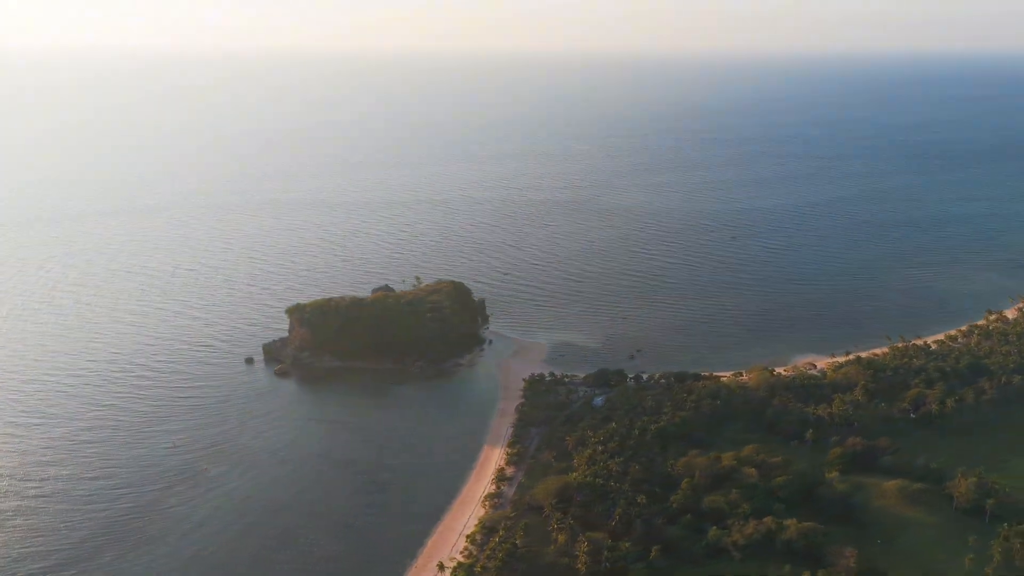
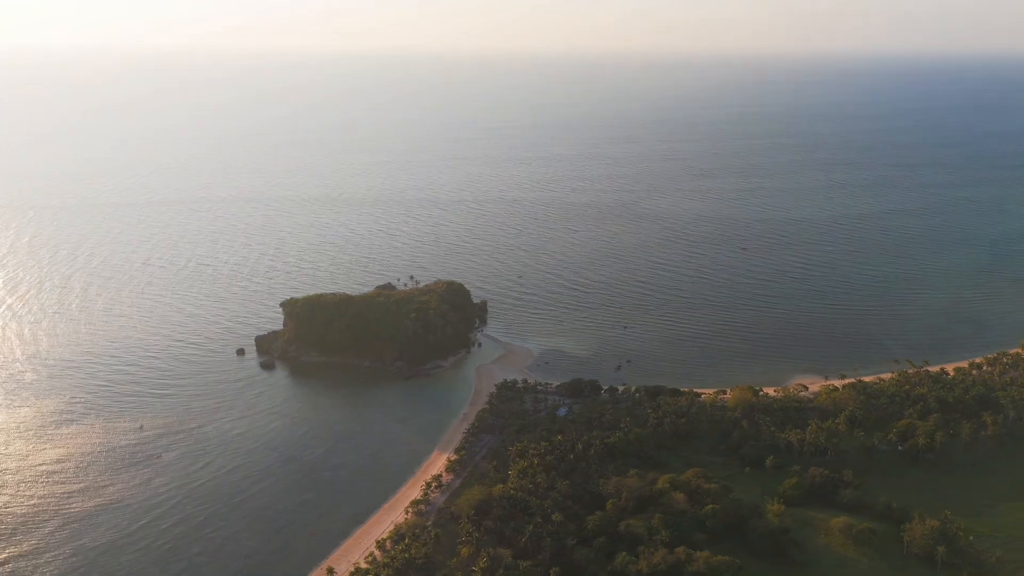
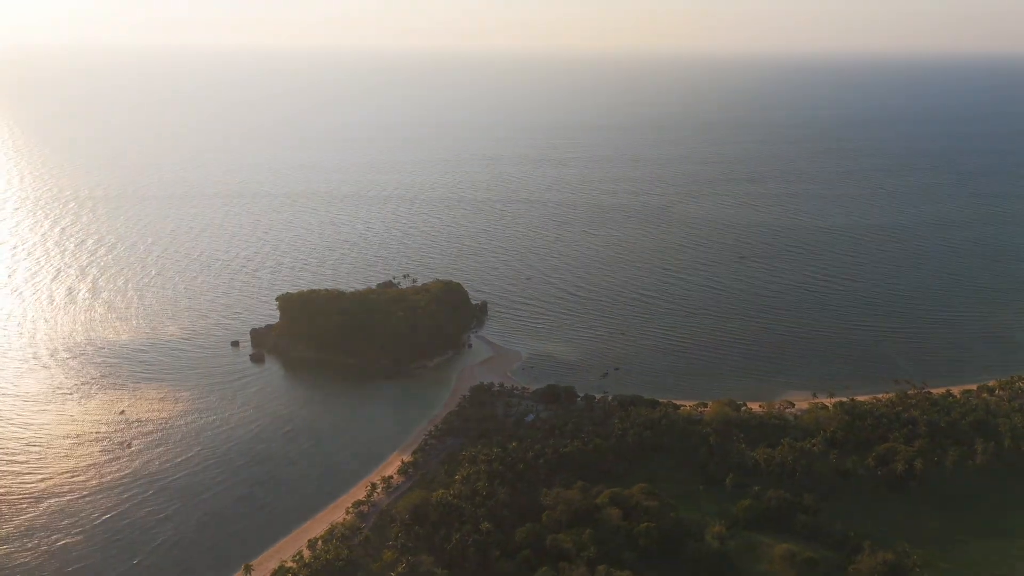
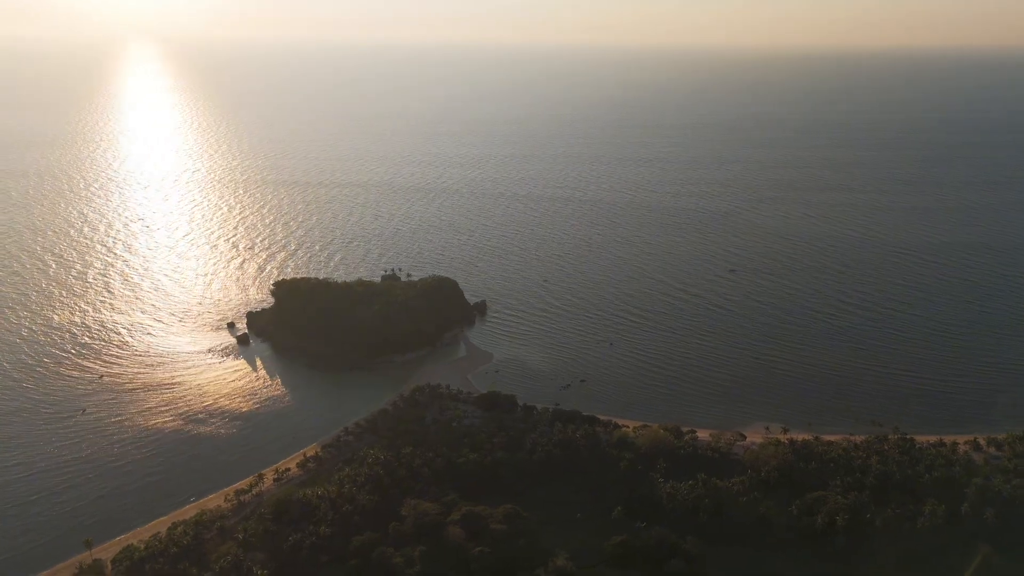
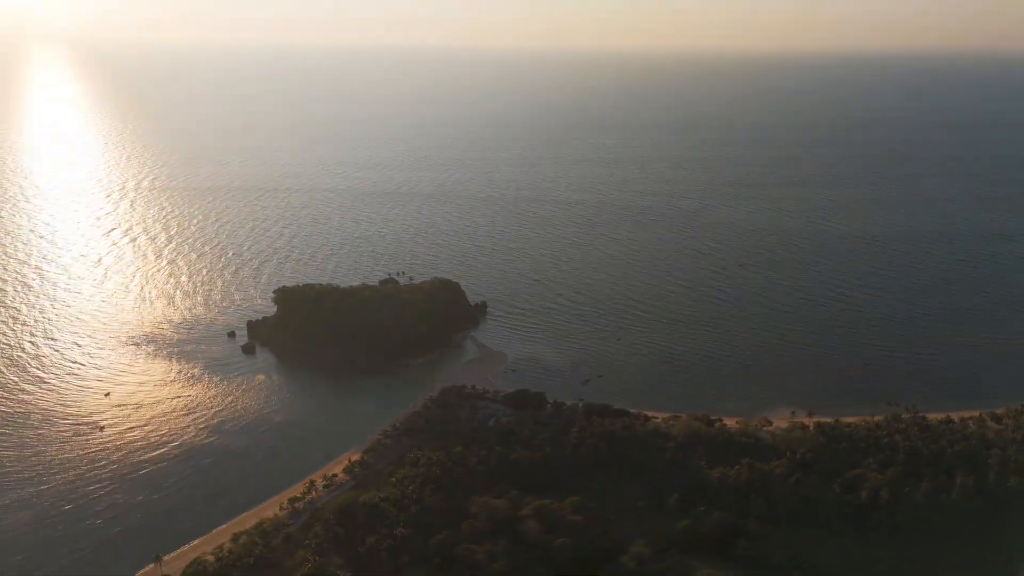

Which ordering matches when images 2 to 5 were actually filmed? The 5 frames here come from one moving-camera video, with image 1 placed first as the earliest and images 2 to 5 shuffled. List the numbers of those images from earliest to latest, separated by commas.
2, 3, 5, 4
